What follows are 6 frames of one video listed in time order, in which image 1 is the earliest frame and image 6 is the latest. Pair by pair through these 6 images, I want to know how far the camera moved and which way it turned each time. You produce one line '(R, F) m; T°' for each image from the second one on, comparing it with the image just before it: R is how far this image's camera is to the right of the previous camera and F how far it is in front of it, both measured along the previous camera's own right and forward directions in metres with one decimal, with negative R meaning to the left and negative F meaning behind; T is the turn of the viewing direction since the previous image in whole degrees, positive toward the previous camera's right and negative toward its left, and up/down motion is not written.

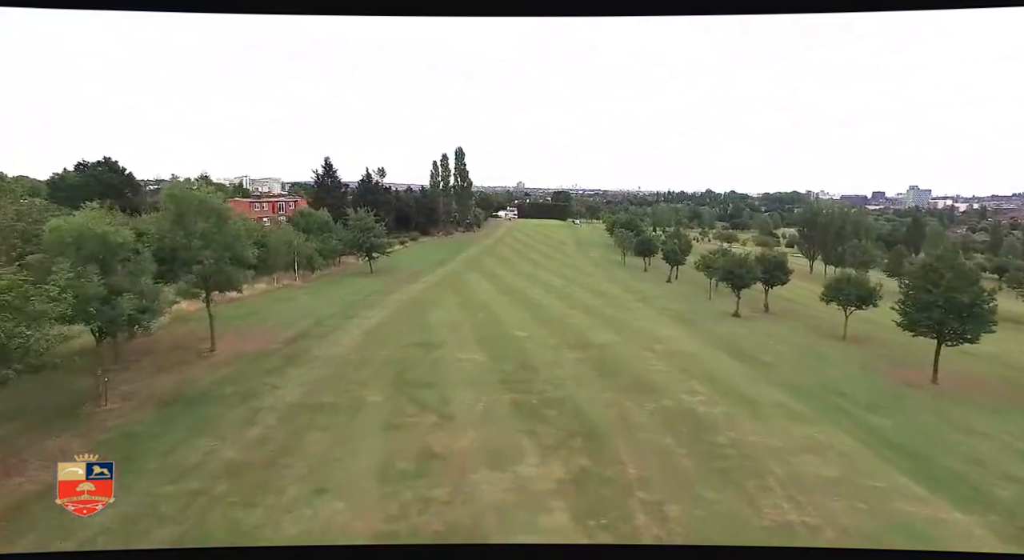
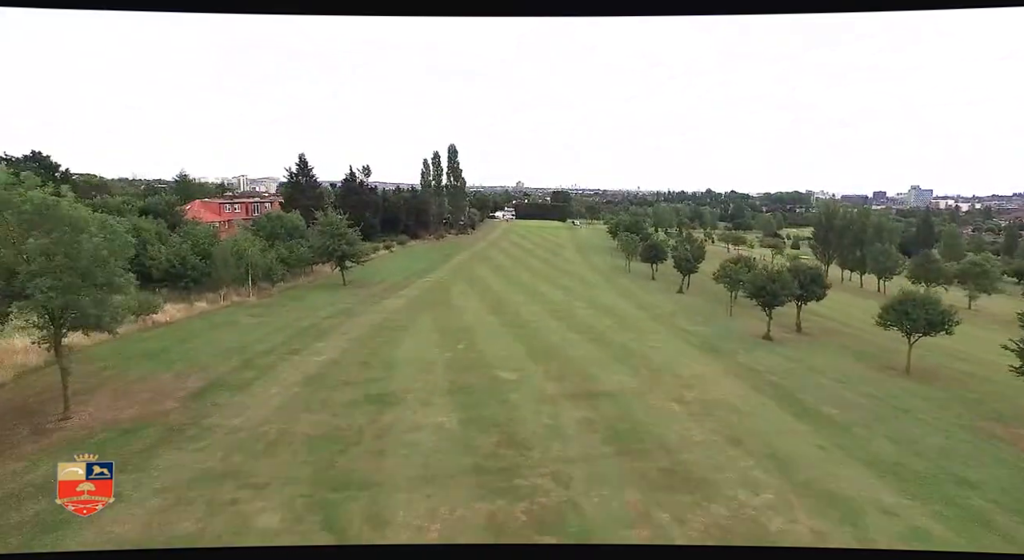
(+0.2, +2.5) m; 0°
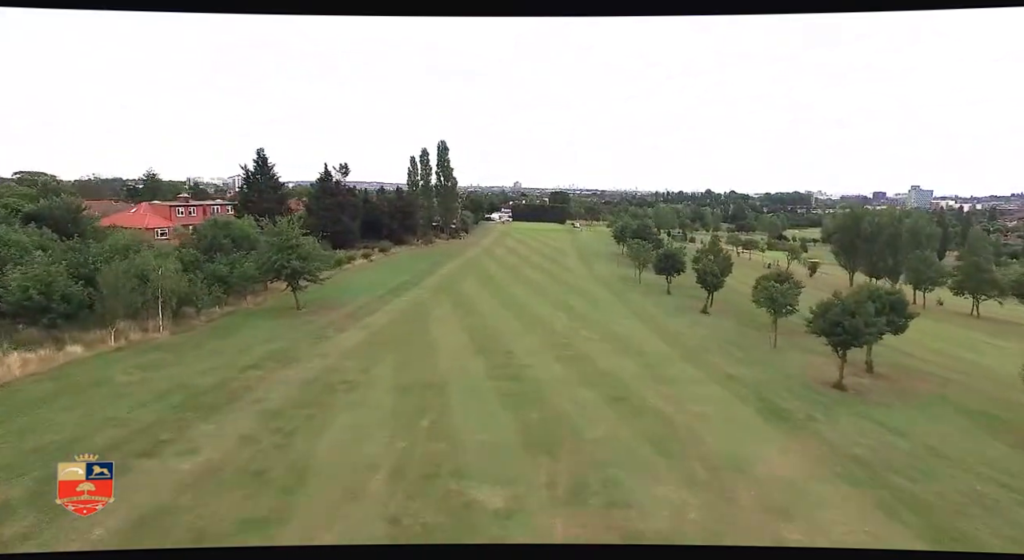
(+0.1, +3.5) m; 0°
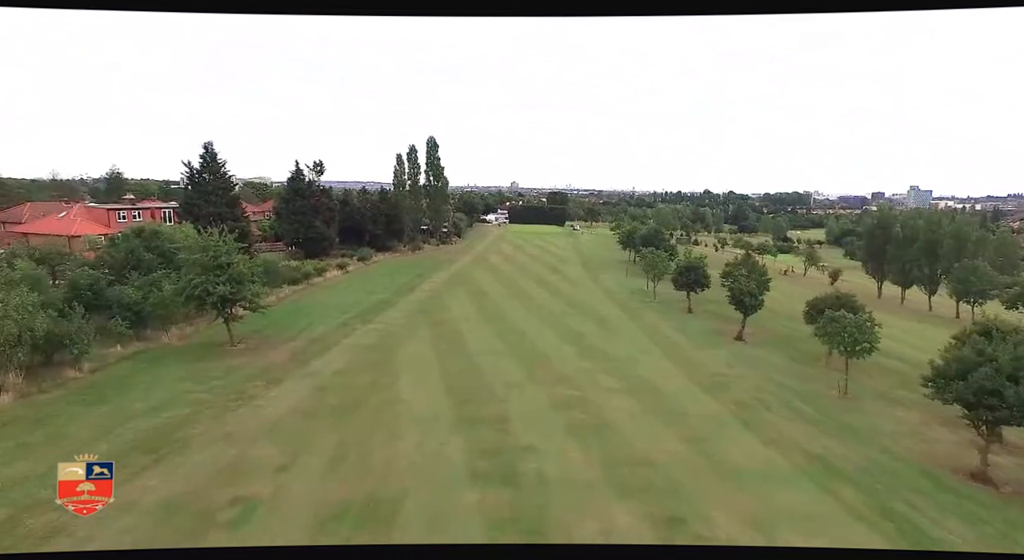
(0.0, +3.4) m; 0°
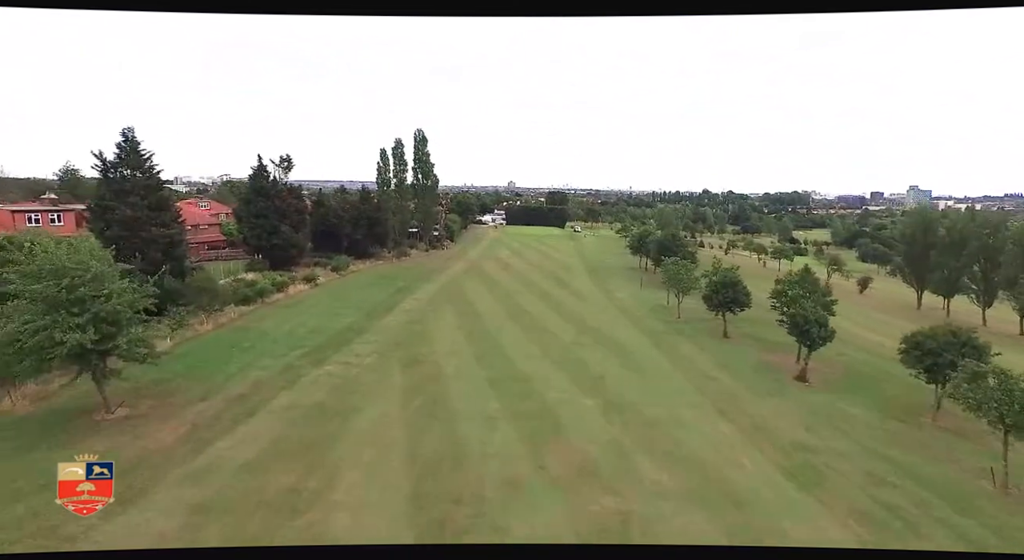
(0.0, +3.7) m; 0°
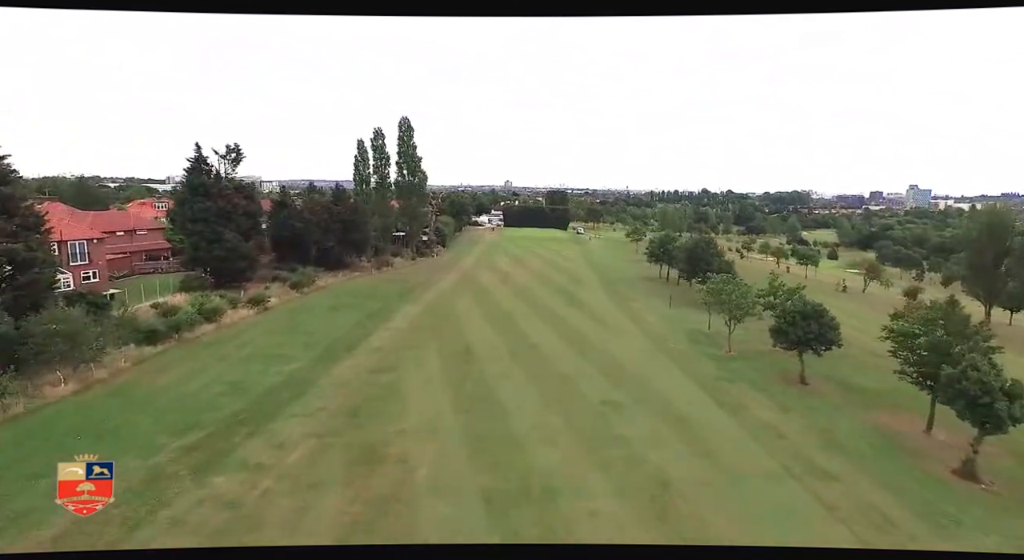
(-0.2, +4.5) m; 0°
